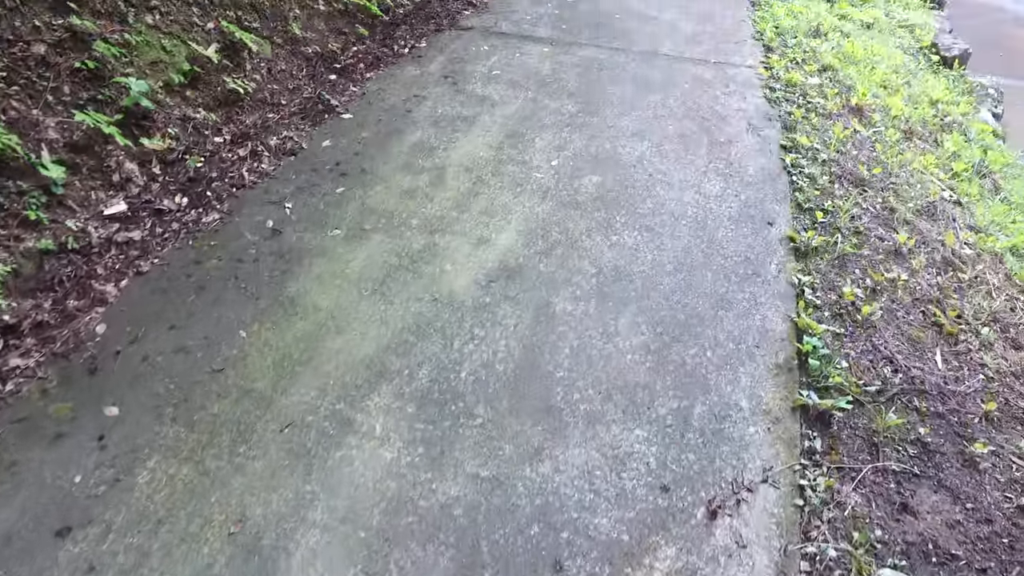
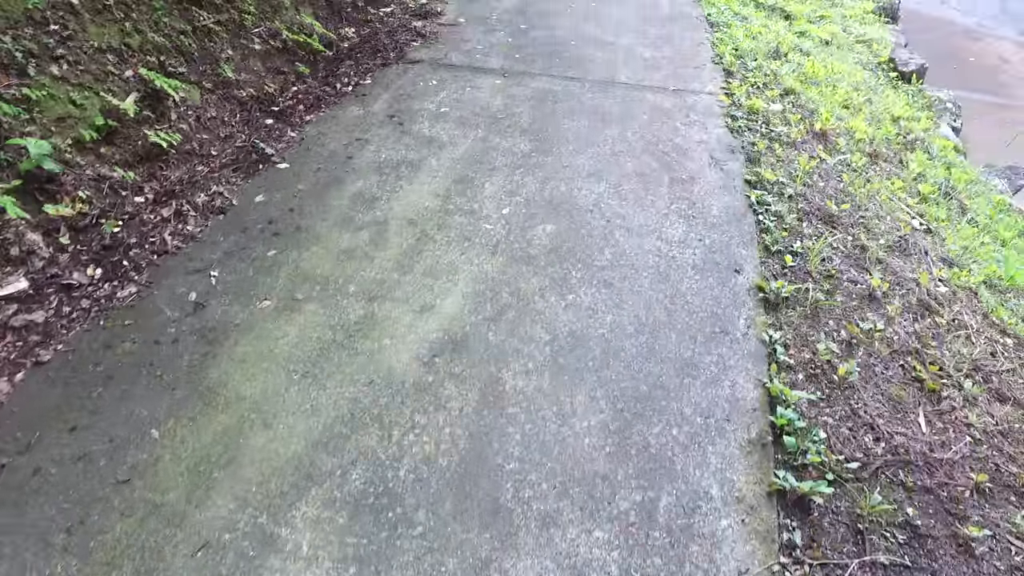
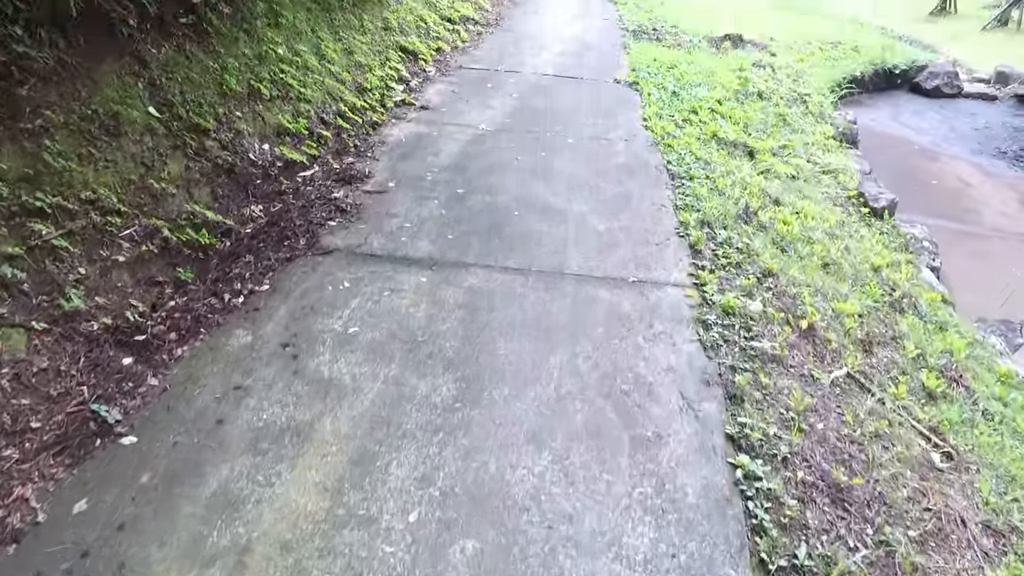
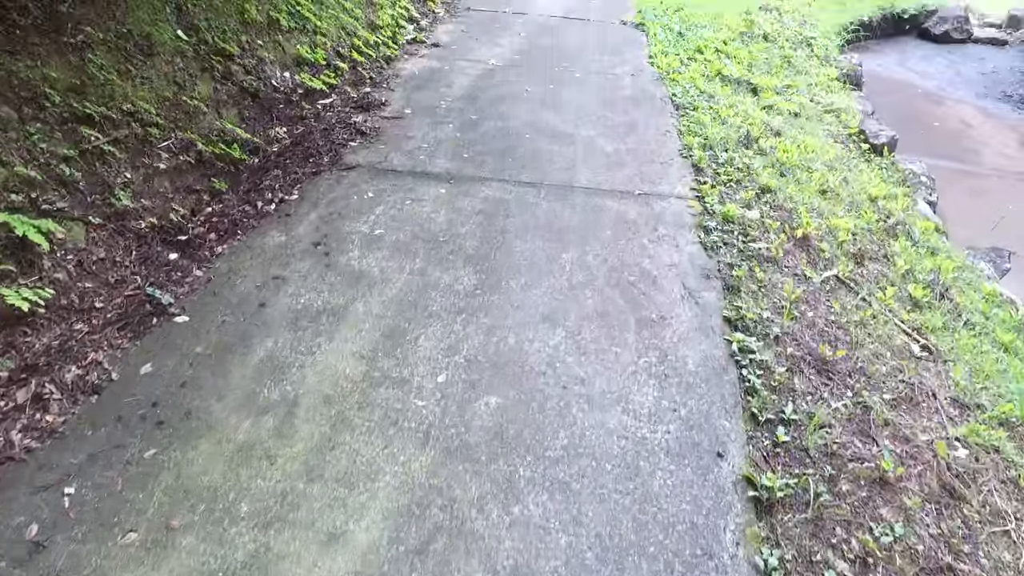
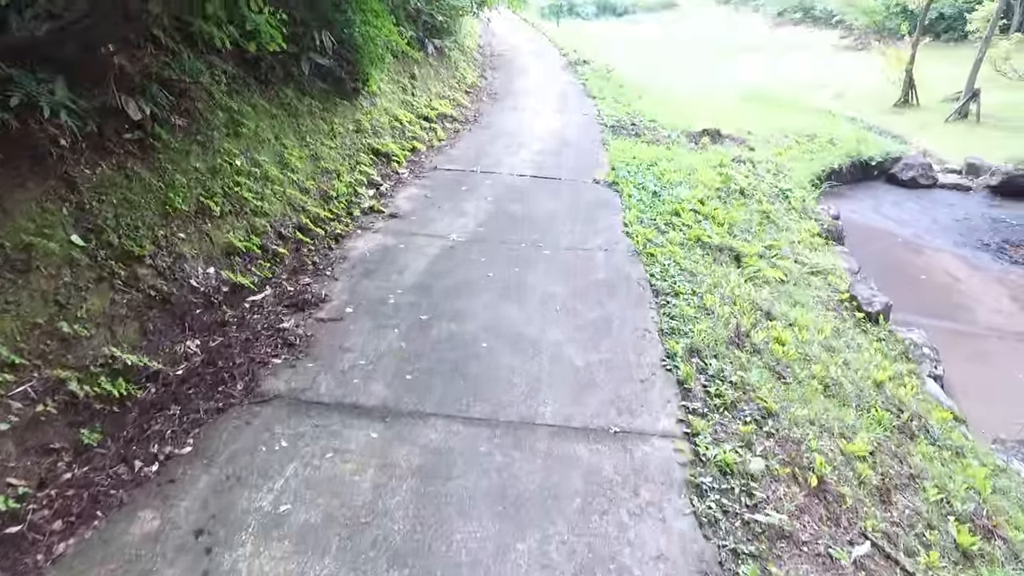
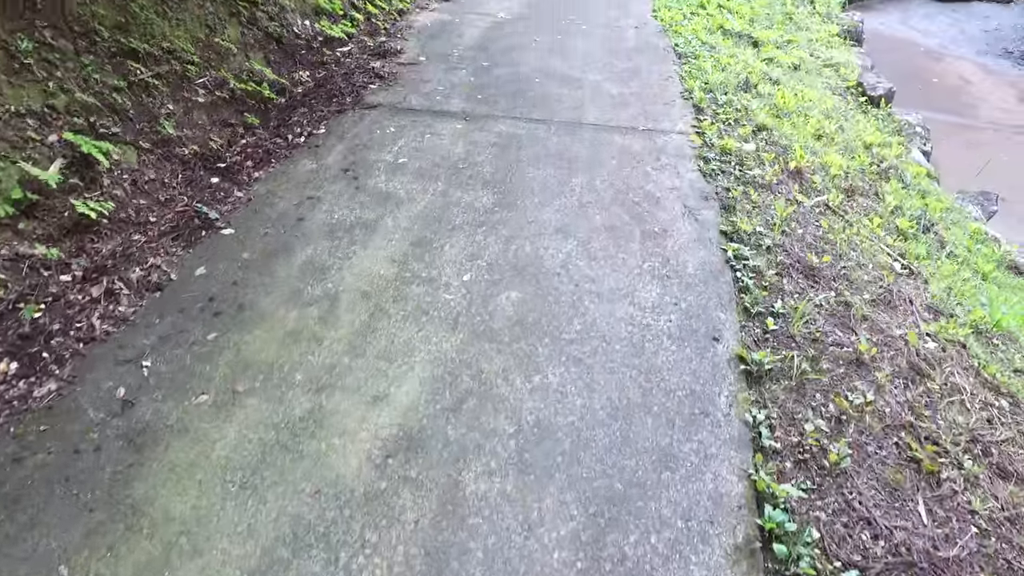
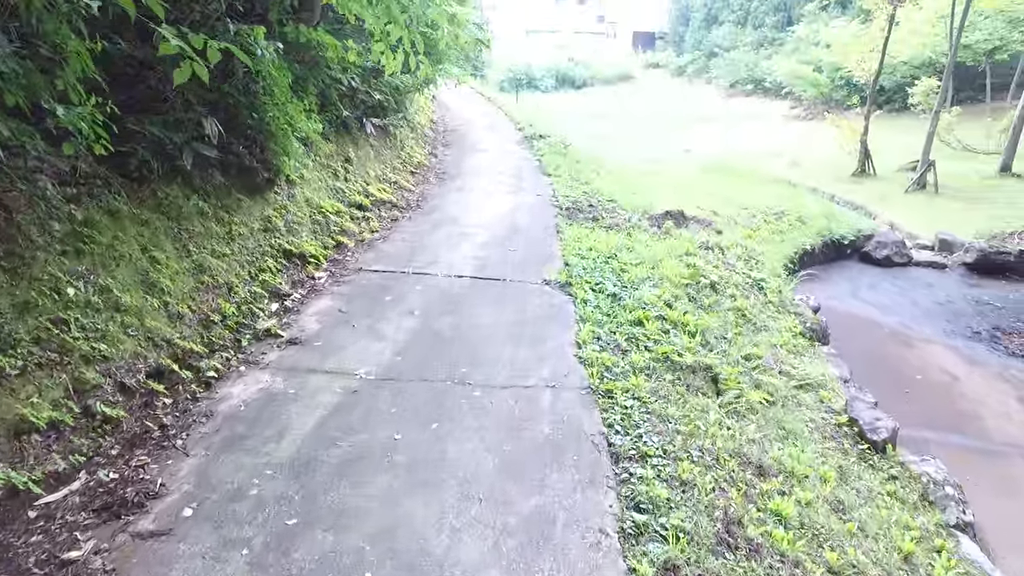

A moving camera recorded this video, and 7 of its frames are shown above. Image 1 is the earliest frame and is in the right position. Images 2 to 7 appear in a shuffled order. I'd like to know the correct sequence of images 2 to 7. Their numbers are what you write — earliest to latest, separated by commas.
2, 6, 4, 3, 5, 7
